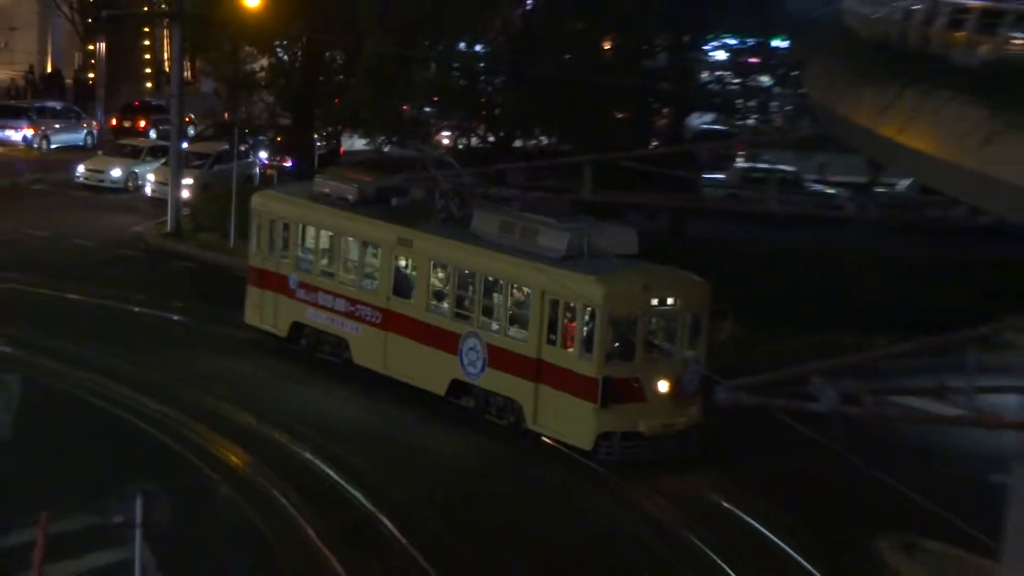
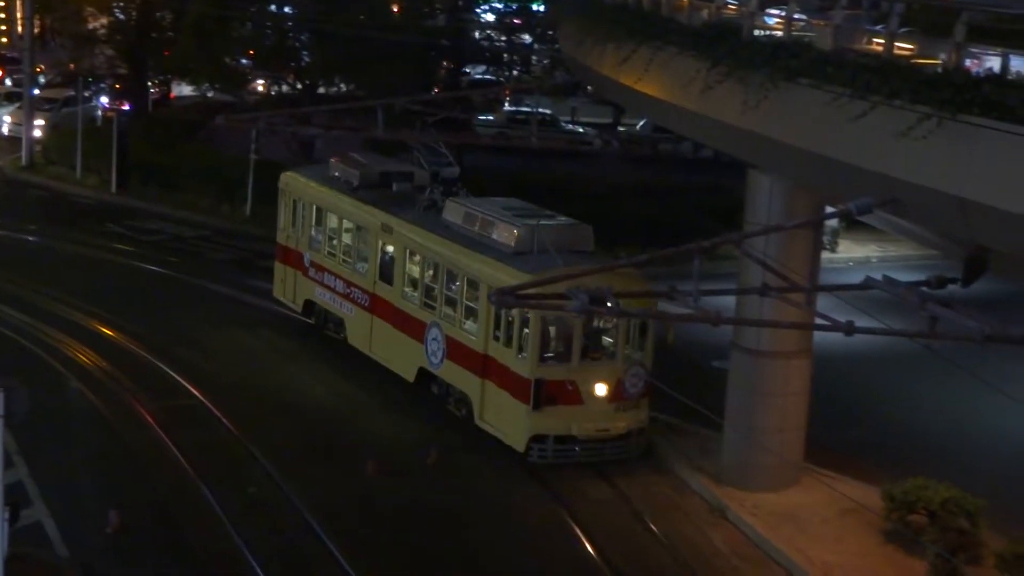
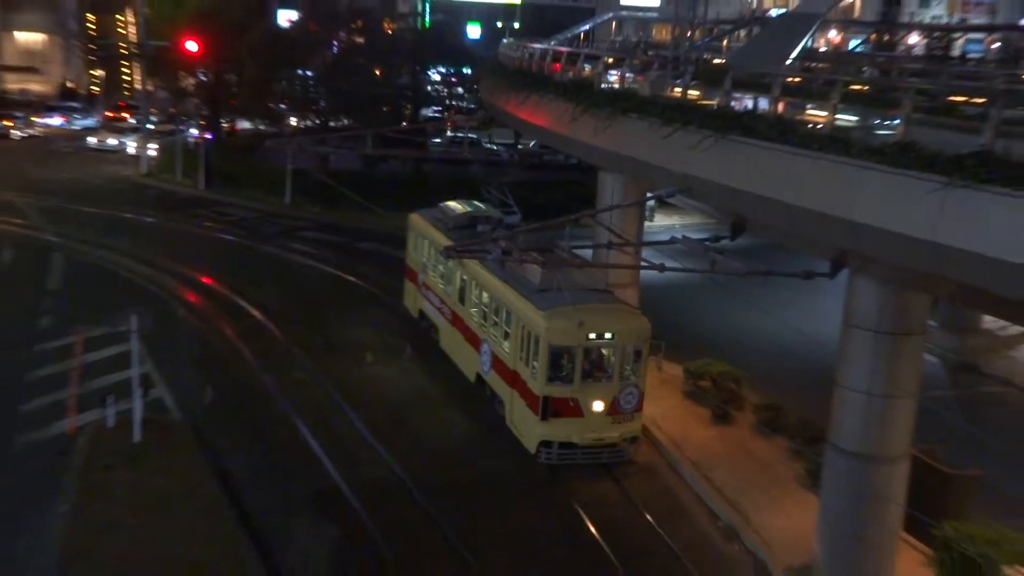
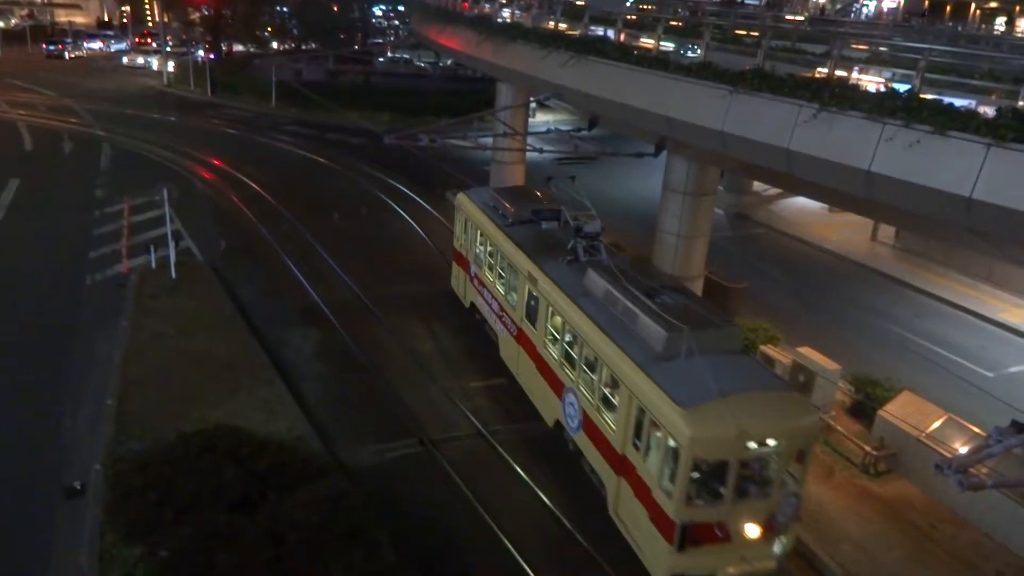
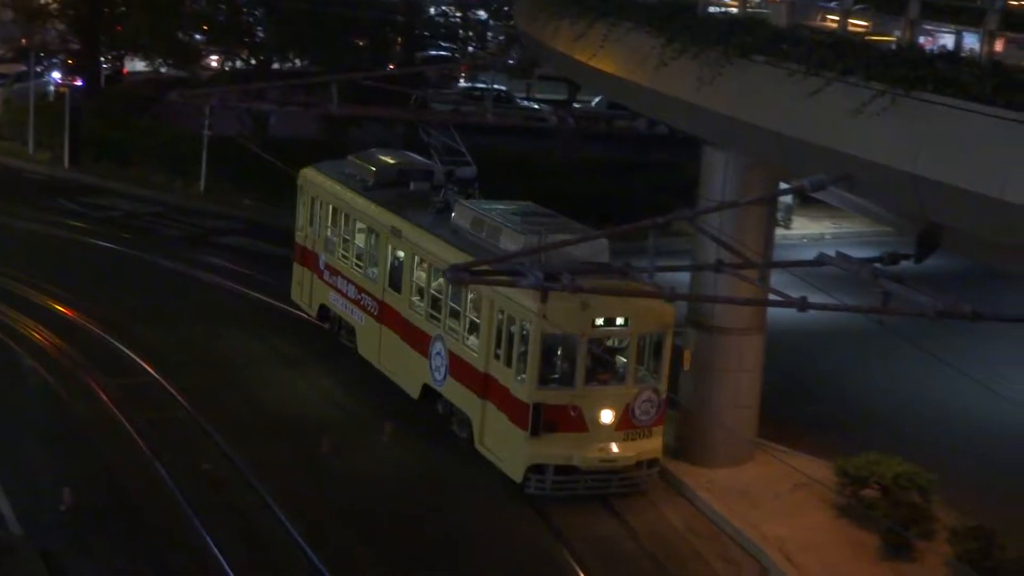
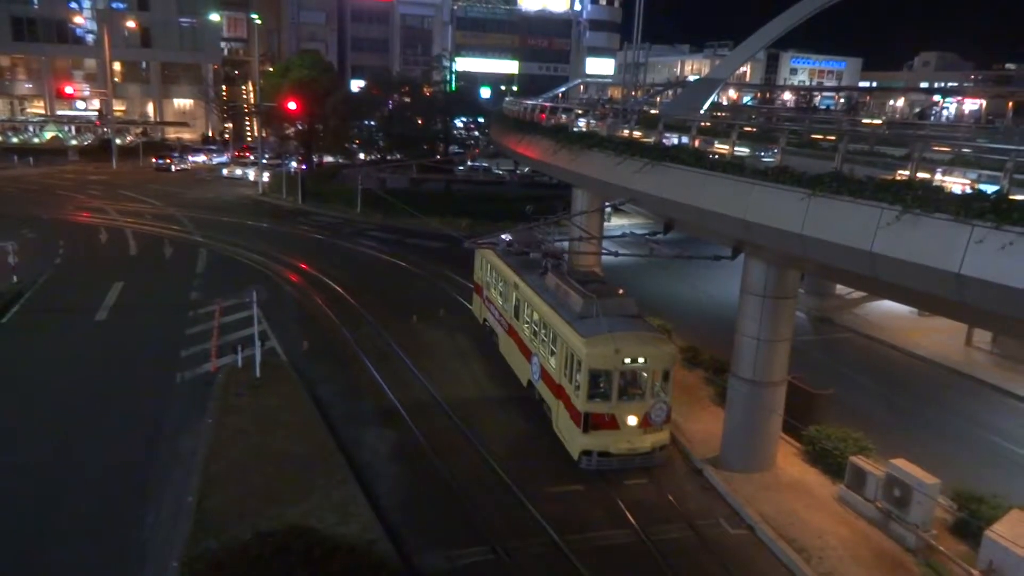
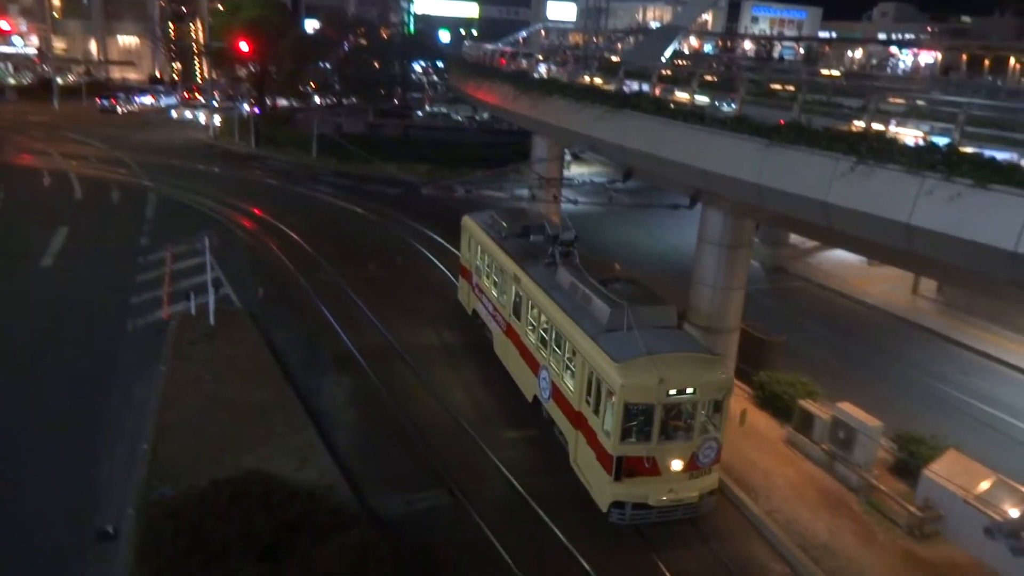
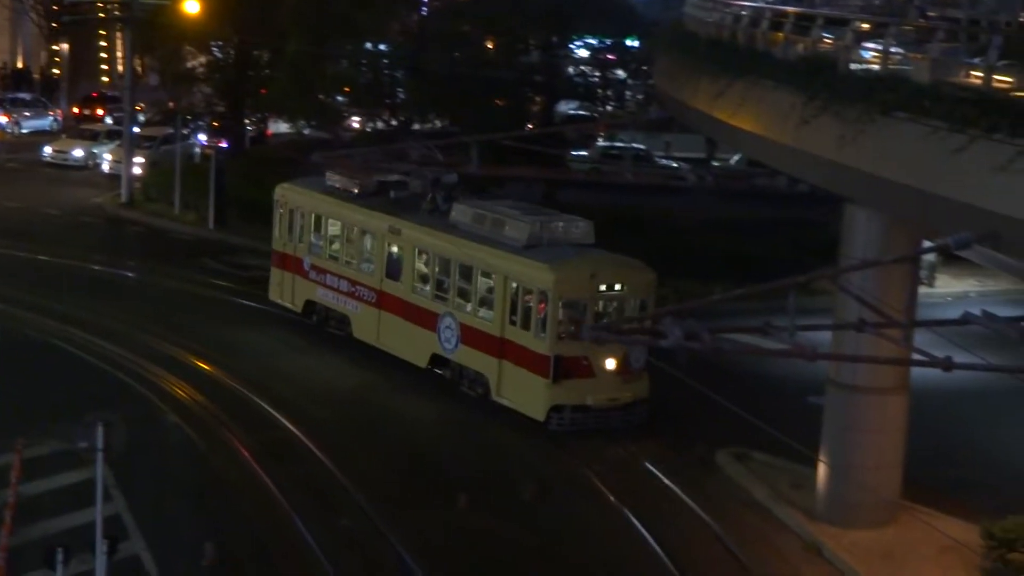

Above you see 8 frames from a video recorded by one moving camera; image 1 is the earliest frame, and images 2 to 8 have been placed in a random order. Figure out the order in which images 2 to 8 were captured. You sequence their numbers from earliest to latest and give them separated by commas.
8, 2, 5, 3, 6, 7, 4
